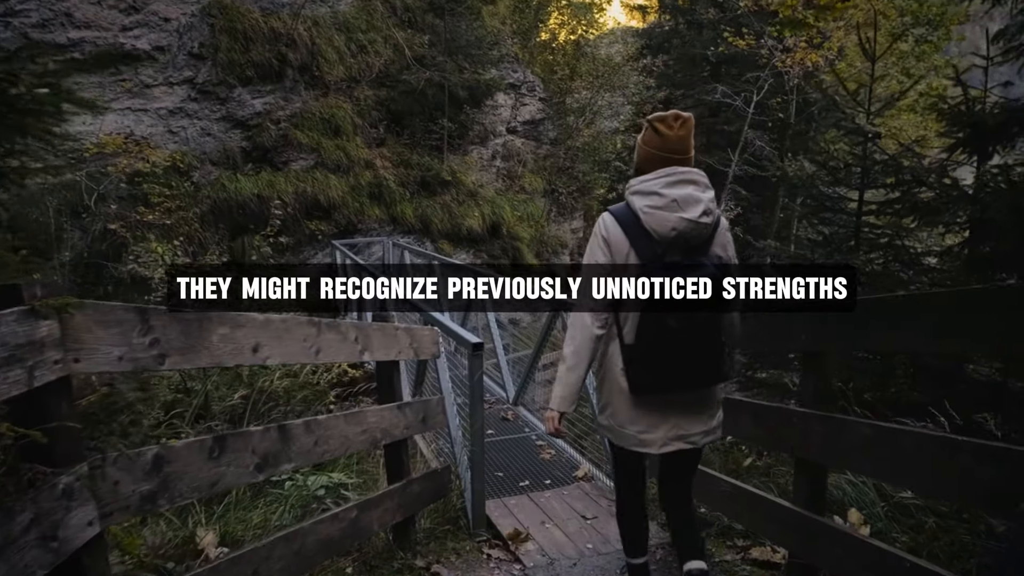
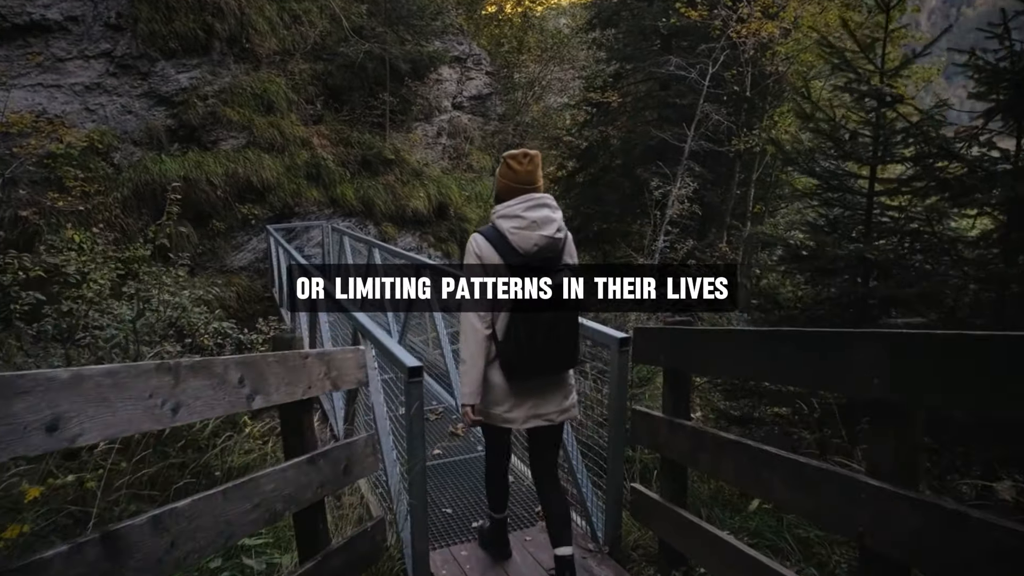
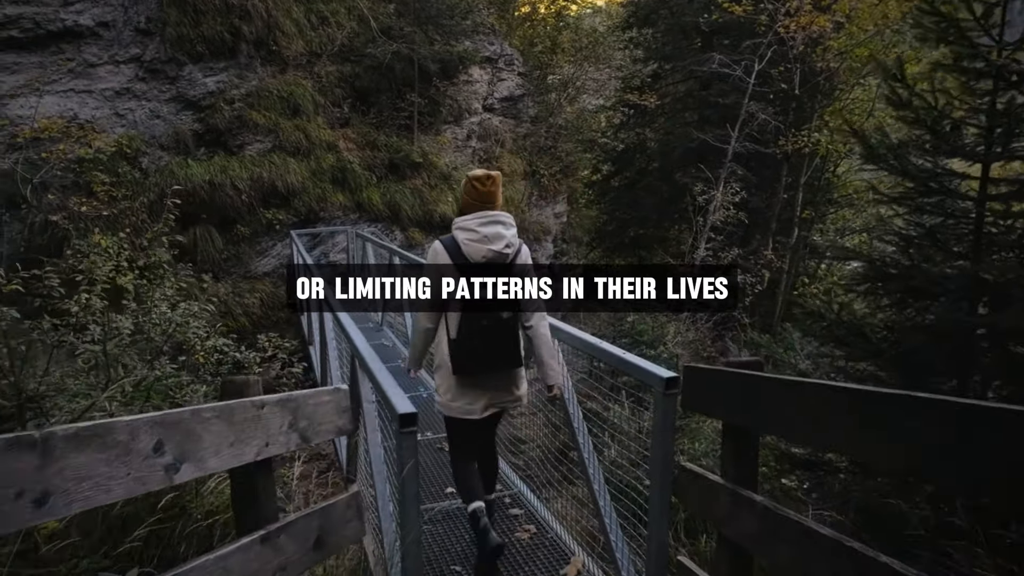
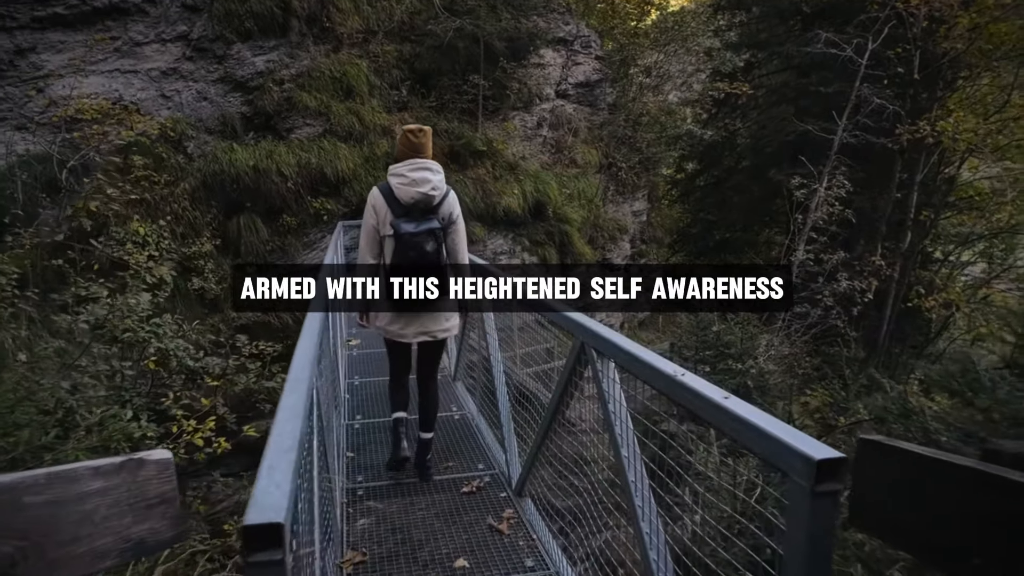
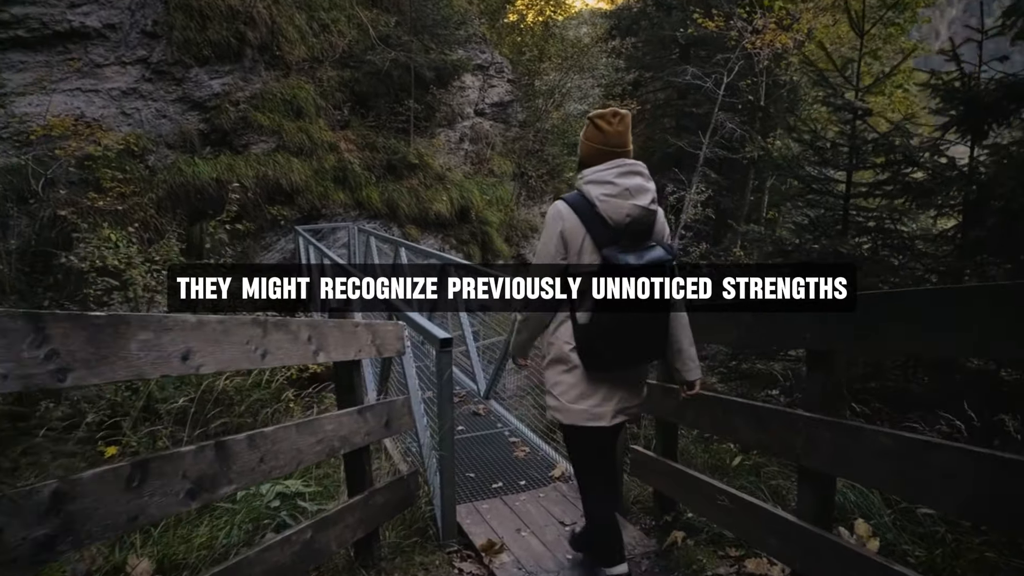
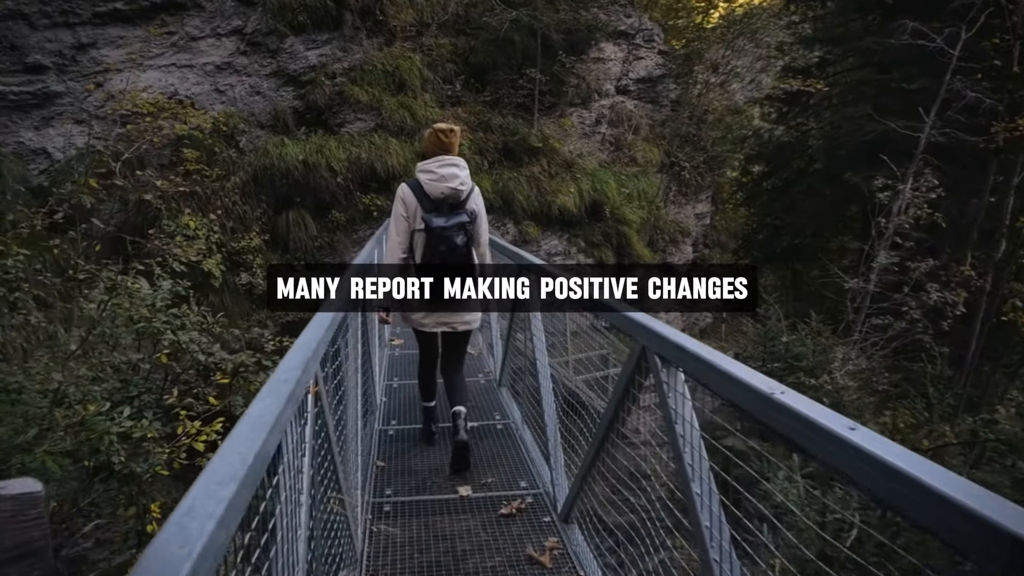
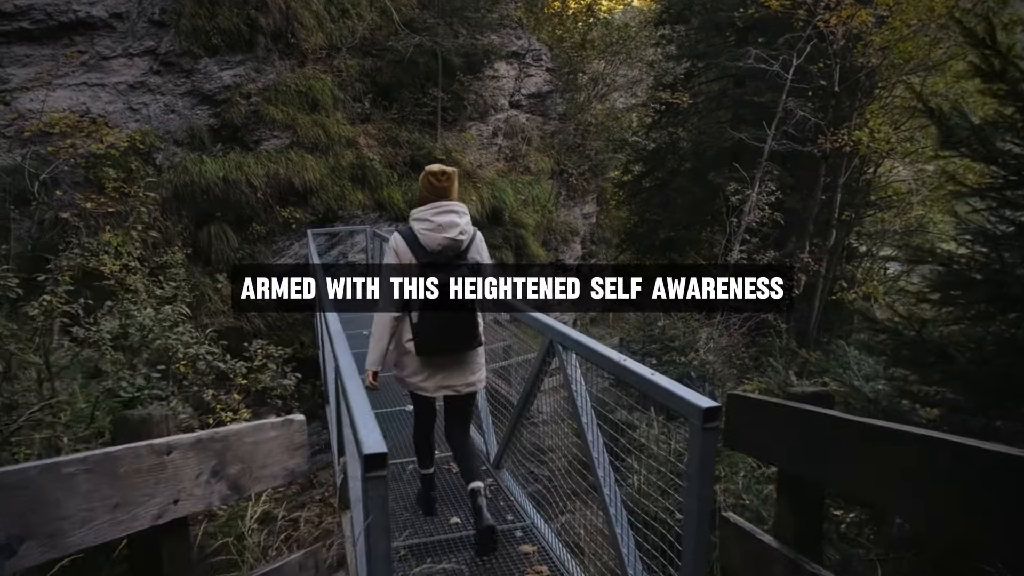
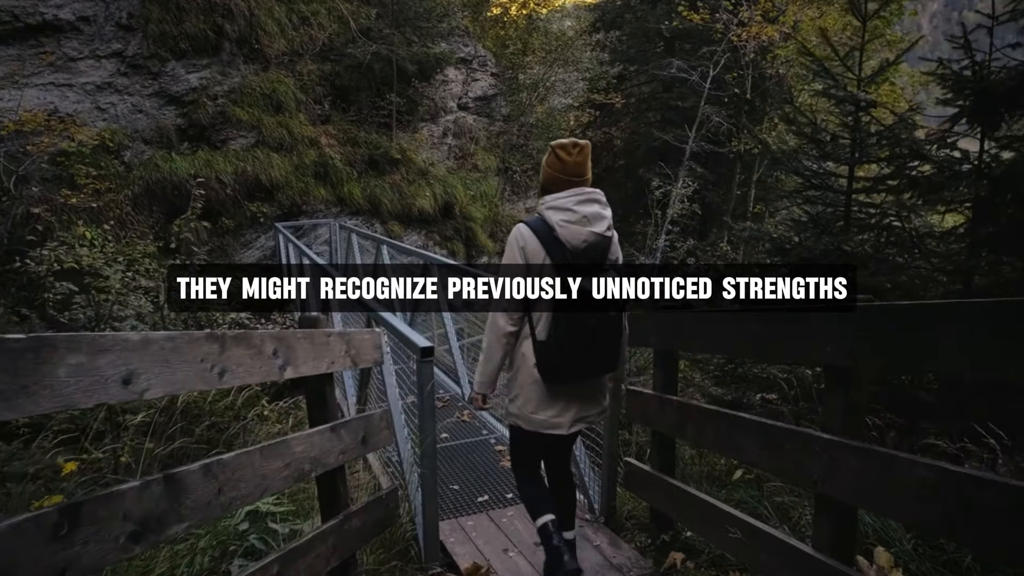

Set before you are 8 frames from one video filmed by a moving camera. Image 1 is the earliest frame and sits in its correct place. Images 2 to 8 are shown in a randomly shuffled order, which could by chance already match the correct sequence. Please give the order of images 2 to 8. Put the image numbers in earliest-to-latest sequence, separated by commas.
5, 8, 2, 3, 7, 4, 6
